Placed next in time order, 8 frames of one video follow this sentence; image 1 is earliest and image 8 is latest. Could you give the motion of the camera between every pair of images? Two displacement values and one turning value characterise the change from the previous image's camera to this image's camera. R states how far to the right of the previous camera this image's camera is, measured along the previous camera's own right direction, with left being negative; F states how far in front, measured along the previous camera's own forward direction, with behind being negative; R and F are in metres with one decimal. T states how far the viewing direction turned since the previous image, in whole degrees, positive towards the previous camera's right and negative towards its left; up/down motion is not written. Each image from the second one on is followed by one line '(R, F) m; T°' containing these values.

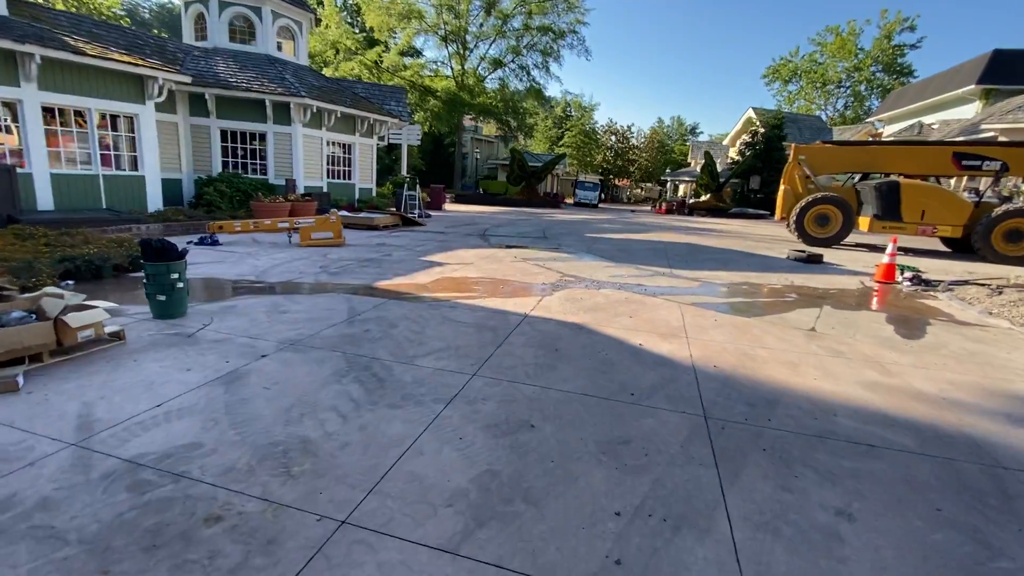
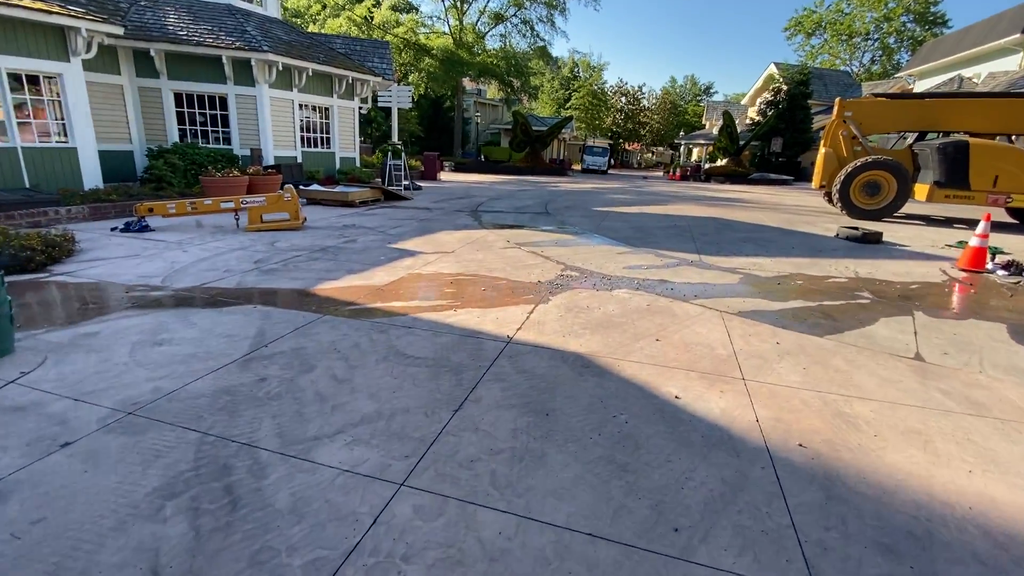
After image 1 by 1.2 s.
(+0.3, +1.6) m; -1°
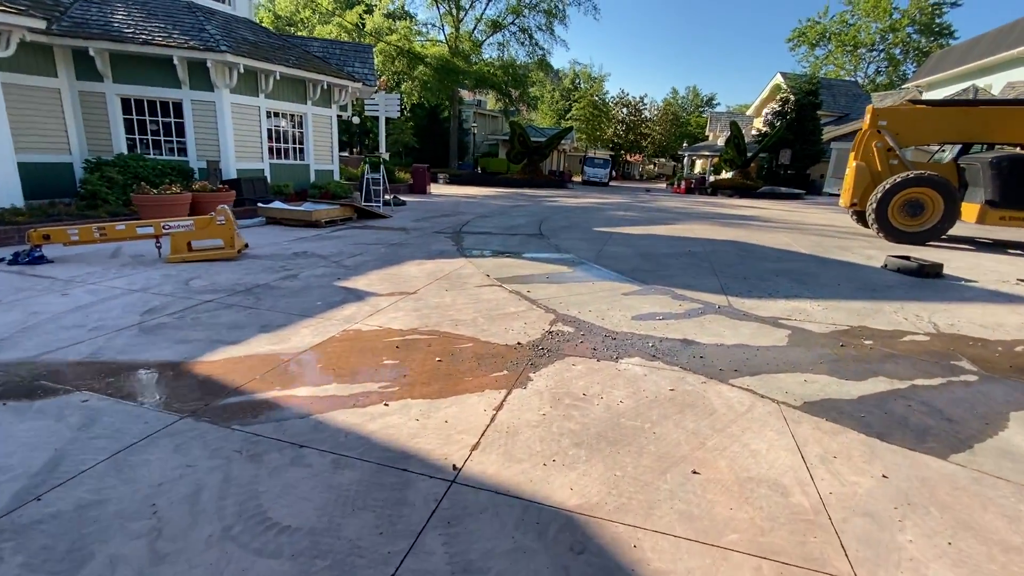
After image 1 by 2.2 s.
(+0.3, +1.5) m; 0°
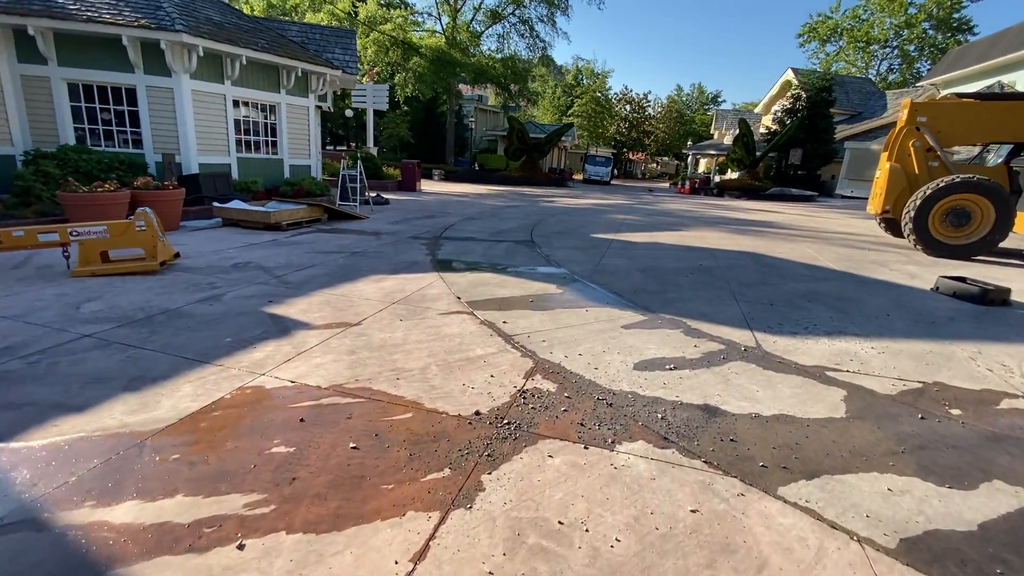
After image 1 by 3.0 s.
(+0.3, +1.1) m; 0°
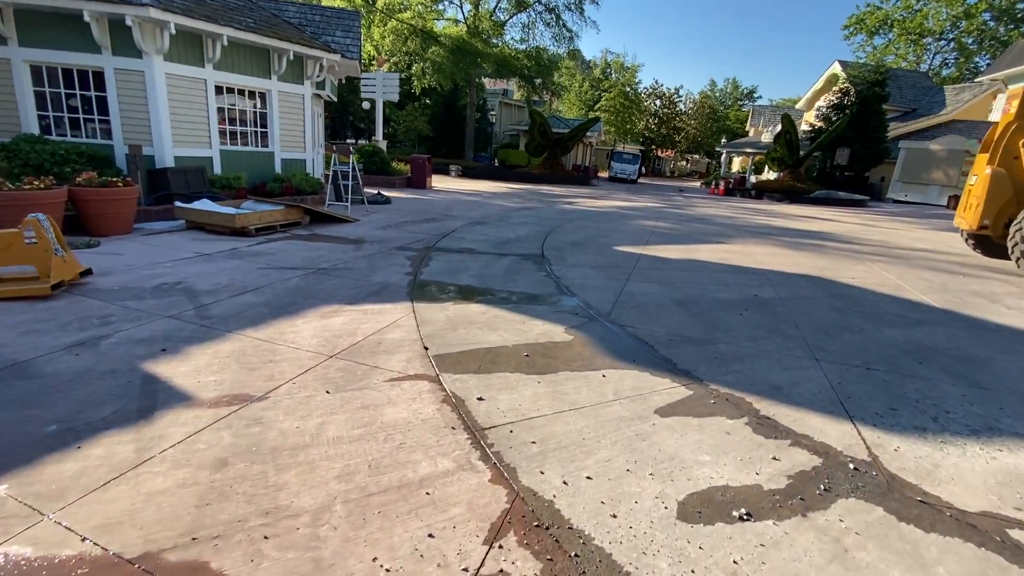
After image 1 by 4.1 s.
(+0.2, +1.5) m; -3°
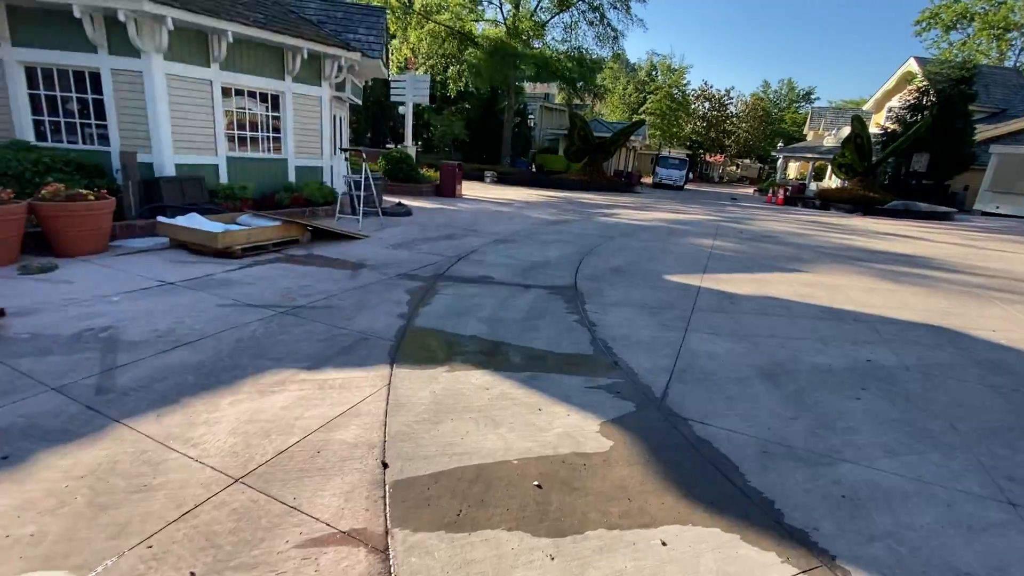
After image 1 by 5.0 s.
(+0.2, +1.3) m; -4°
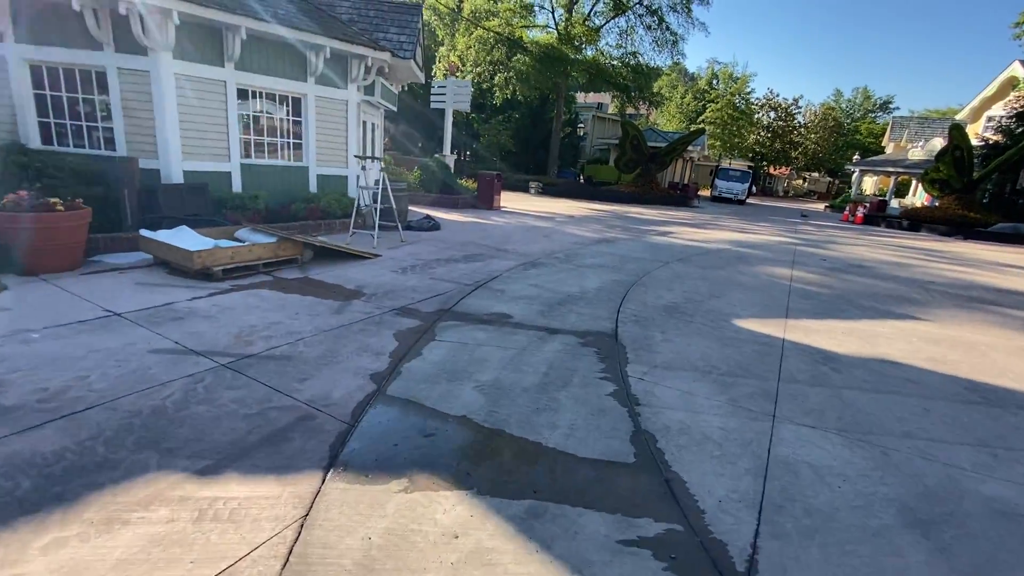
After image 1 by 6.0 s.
(+0.2, +1.2) m; -5°
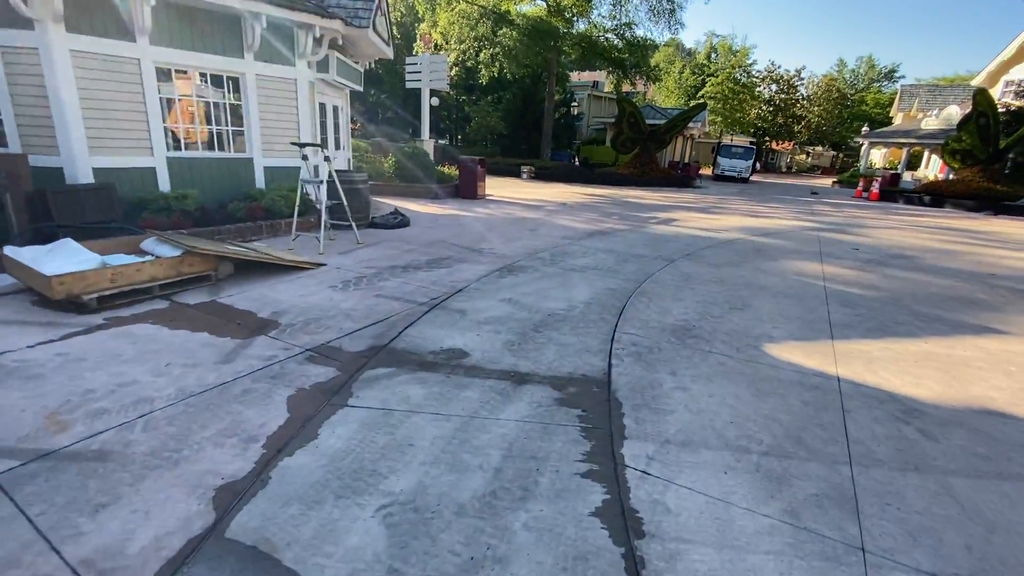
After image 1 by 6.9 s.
(+0.3, +1.3) m; 0°
